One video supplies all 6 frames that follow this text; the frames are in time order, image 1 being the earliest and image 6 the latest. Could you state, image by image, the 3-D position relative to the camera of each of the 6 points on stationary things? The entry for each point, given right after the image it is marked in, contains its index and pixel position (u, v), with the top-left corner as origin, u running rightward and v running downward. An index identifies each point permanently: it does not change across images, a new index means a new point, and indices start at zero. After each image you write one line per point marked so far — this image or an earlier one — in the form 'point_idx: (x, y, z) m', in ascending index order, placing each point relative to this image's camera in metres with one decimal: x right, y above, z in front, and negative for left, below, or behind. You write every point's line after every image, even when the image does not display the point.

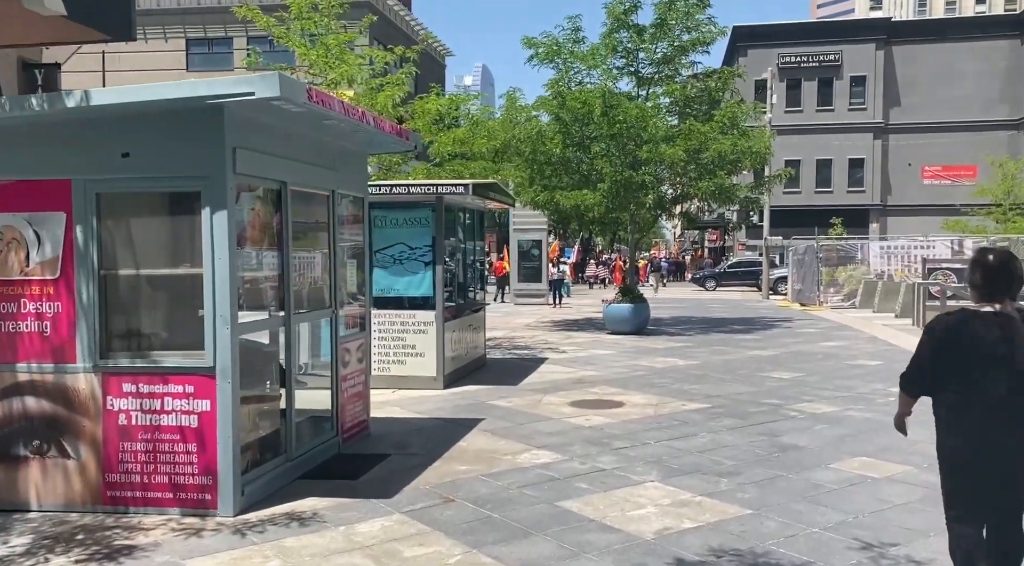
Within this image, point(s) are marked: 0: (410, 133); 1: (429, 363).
0: (-0.9, +1.3, +7.7) m
1: (-1.0, -1.0, +10.7) m
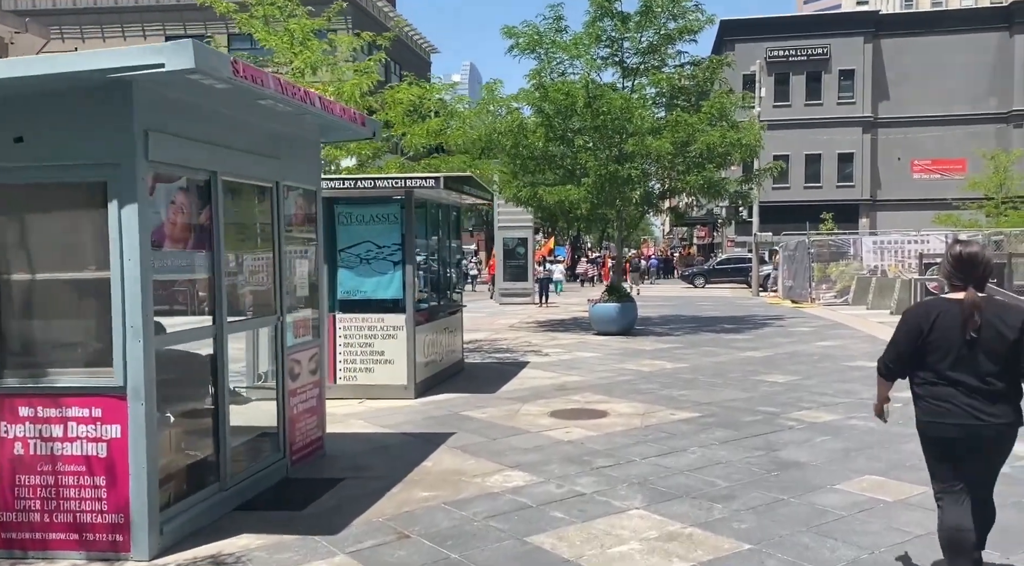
0: (-1.1, +1.3, +6.9) m
1: (-1.3, -1.0, +9.9) m
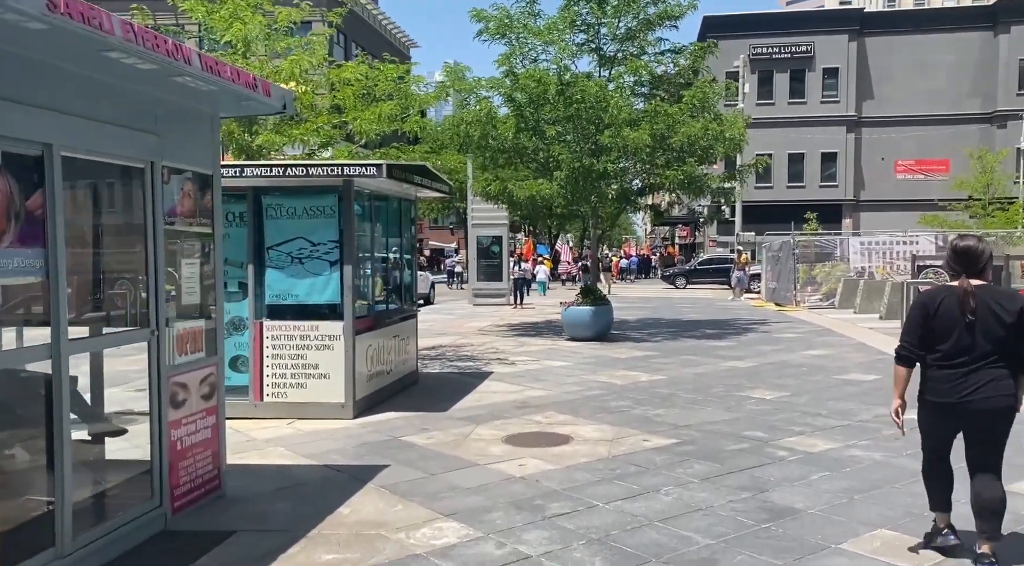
0: (-1.5, +1.3, +5.7) m
1: (-1.7, -1.0, +8.7) m
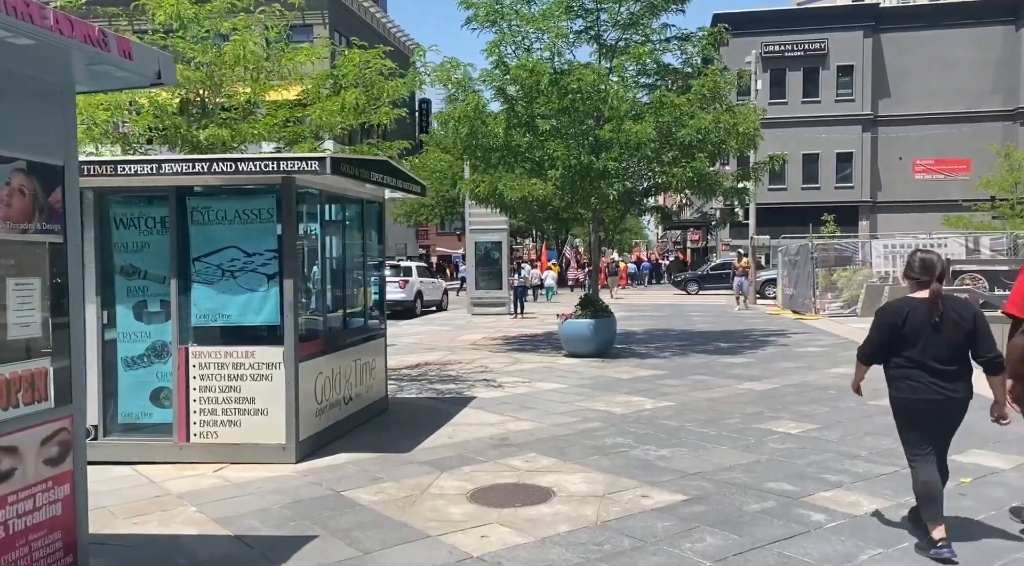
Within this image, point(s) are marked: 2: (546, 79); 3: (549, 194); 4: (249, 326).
0: (-1.8, +1.1, +4.3) m
1: (-1.9, -1.2, +7.3) m
2: (+0.6, +3.3, +14.3) m
3: (+0.6, +1.4, +14.3) m
4: (-2.2, -0.4, +7.3) m
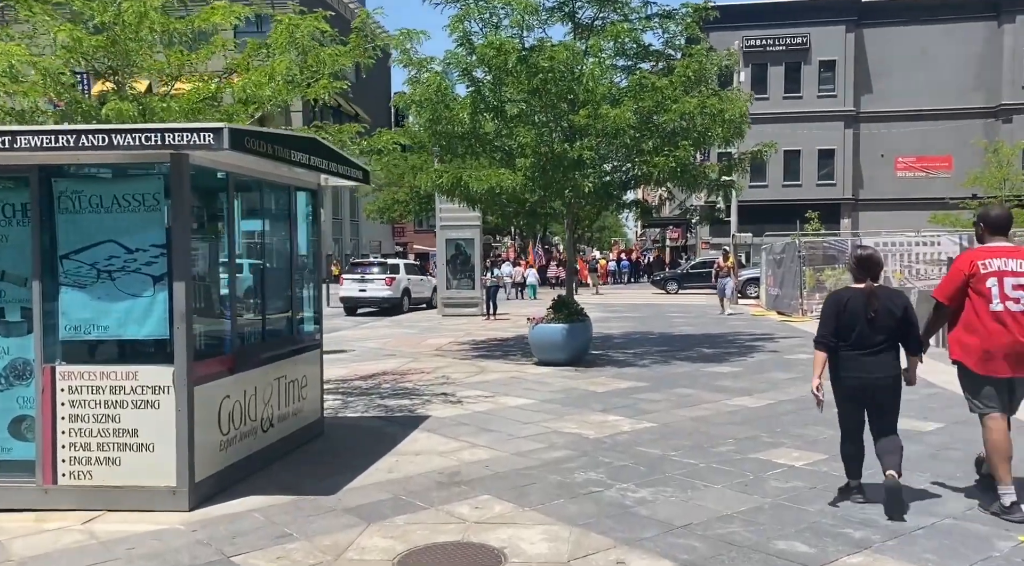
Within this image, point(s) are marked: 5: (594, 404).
0: (-2.1, +1.1, +2.9) m
1: (-2.3, -1.2, +5.8) m
2: (0.0, +3.3, +13.0) m
3: (+0.1, +1.4, +13.0) m
4: (-2.5, -0.4, +5.9) m
5: (+0.9, -1.3, +9.4) m
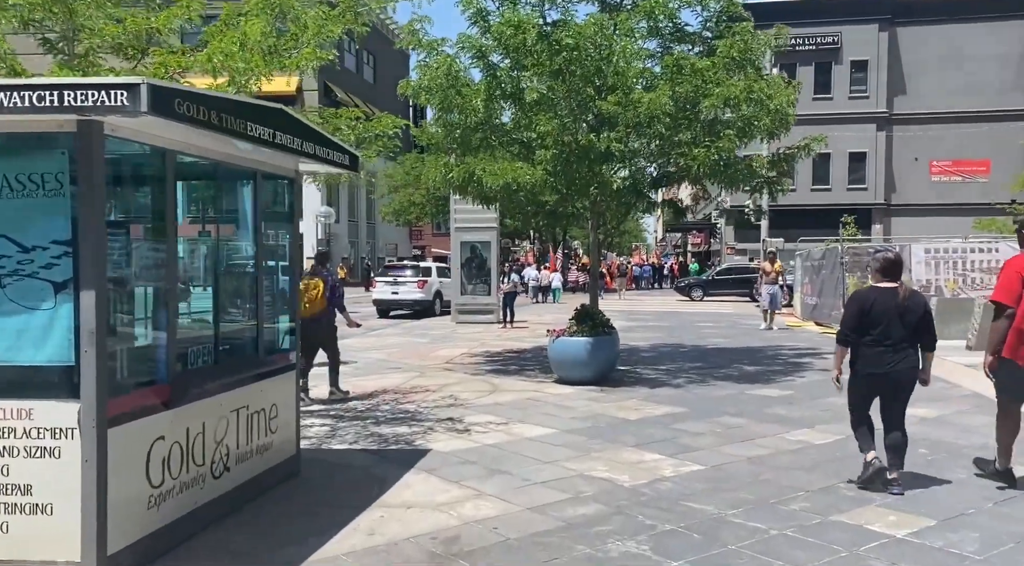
0: (-2.0, +1.1, +1.4) m
1: (-2.2, -1.2, +4.4) m
2: (+0.3, +3.2, +11.5) m
3: (+0.3, +1.3, +11.5) m
4: (-2.4, -0.4, +4.4) m
5: (+1.0, -1.4, +7.9) m
